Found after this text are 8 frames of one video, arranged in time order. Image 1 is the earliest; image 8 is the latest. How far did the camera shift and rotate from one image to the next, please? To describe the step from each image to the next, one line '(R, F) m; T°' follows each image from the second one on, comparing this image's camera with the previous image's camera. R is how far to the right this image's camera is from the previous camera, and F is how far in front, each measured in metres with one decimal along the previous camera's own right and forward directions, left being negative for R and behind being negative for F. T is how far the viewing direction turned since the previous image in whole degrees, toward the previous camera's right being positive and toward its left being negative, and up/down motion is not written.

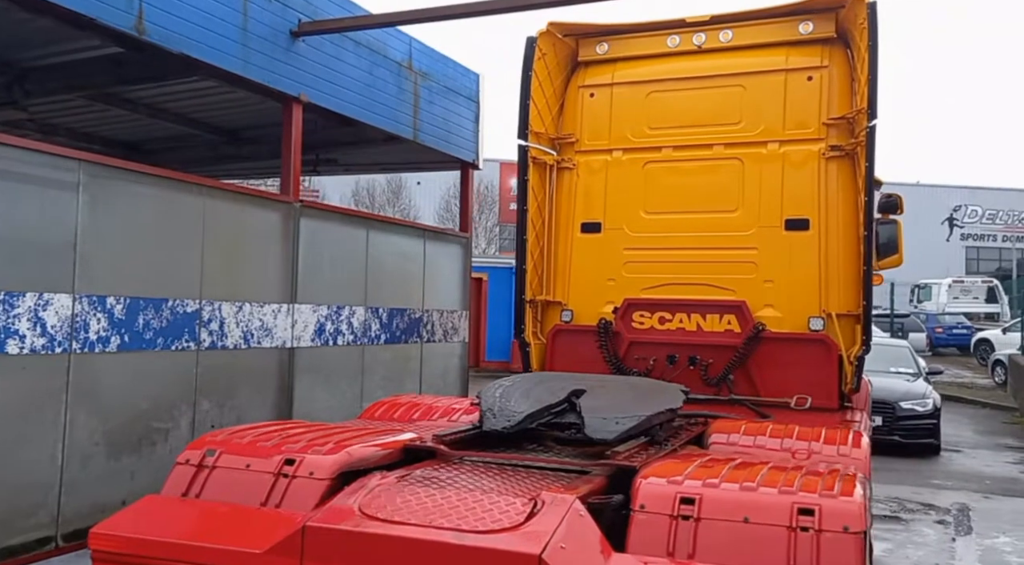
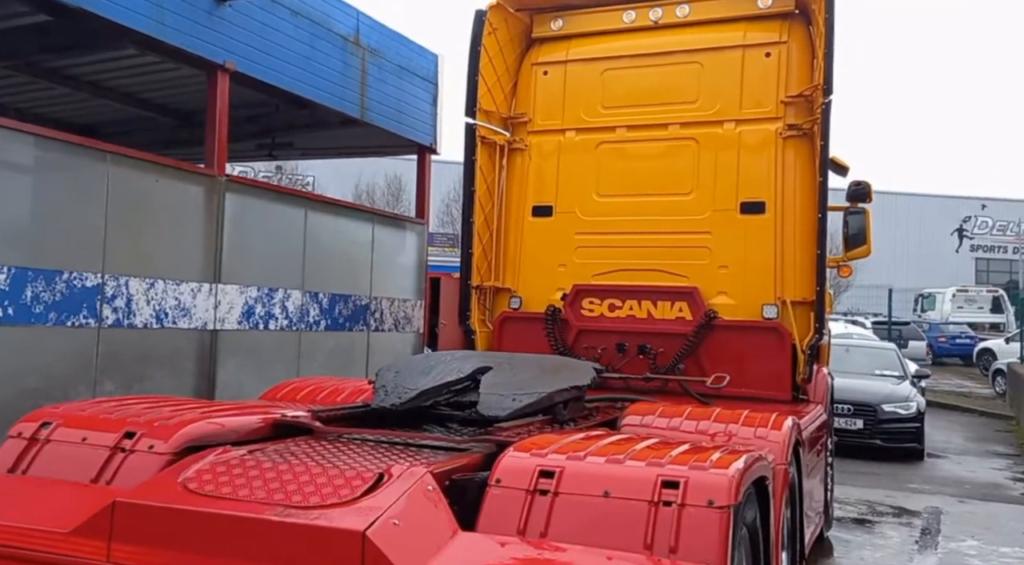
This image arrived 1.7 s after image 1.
(+0.5, +0.3) m; -1°
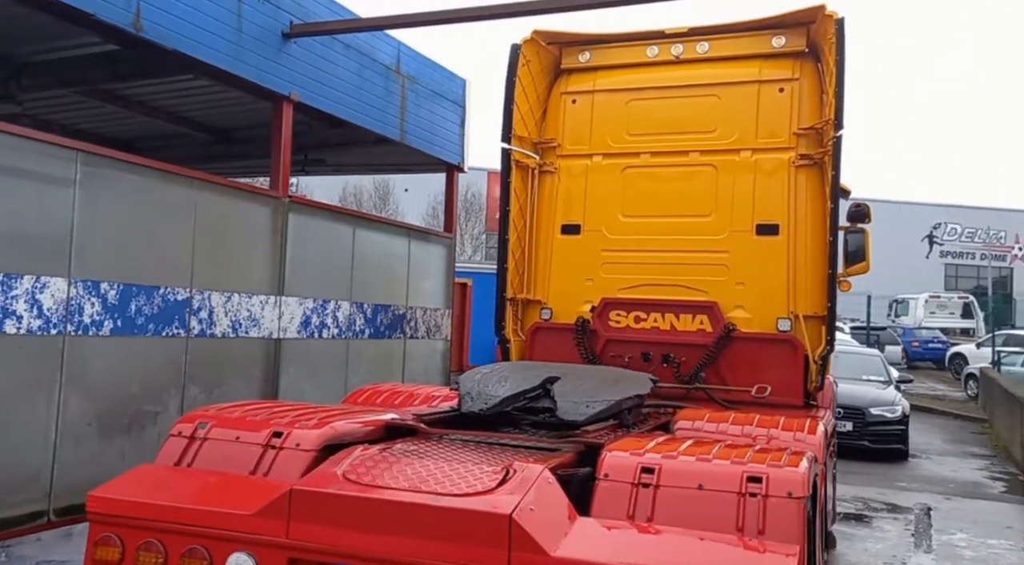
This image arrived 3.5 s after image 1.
(-0.4, -0.5) m; +2°
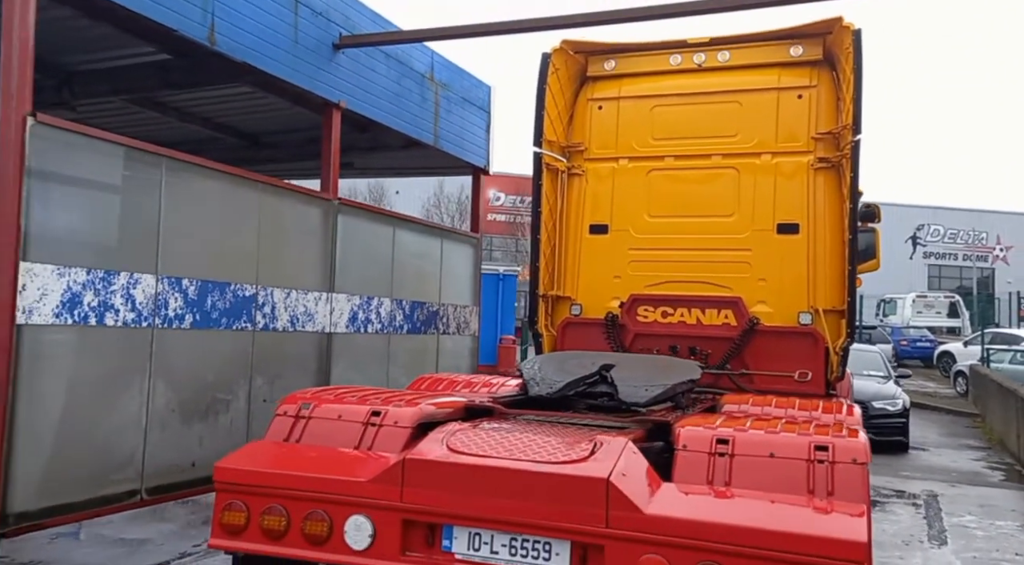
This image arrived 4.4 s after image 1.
(-0.4, -0.3) m; +1°
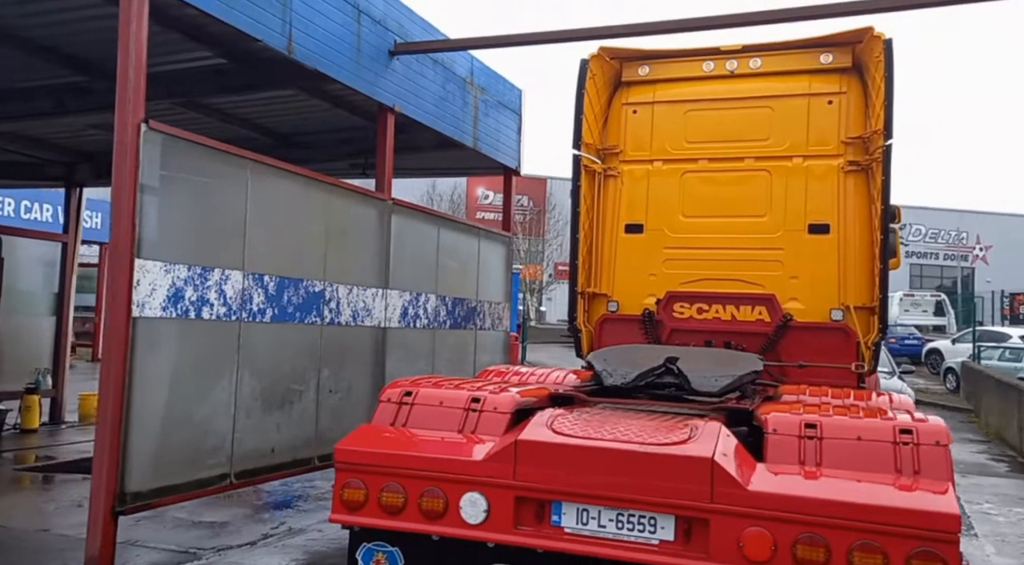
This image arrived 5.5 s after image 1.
(-0.5, -0.3) m; +1°
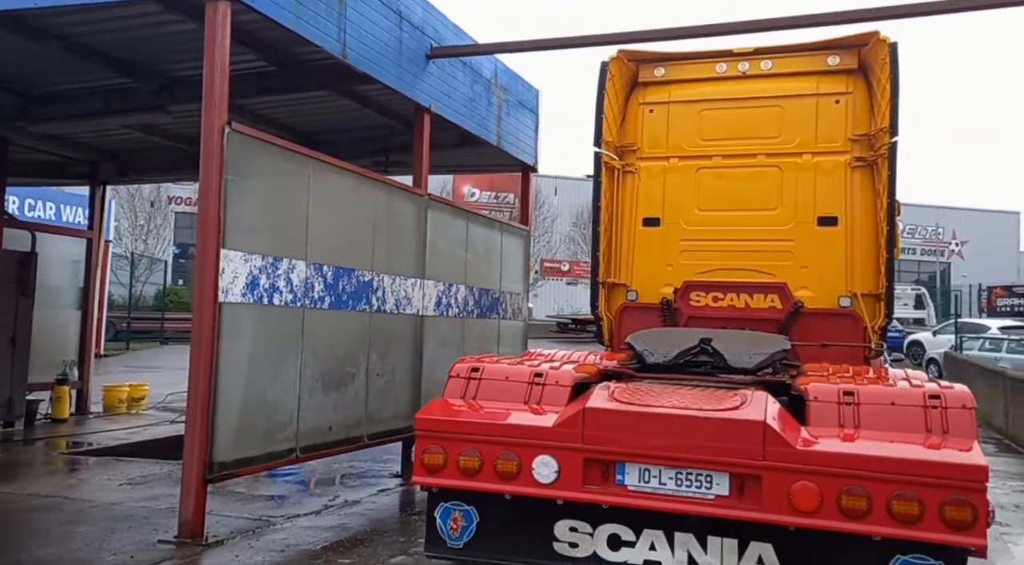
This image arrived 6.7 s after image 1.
(-0.4, -0.4) m; +1°
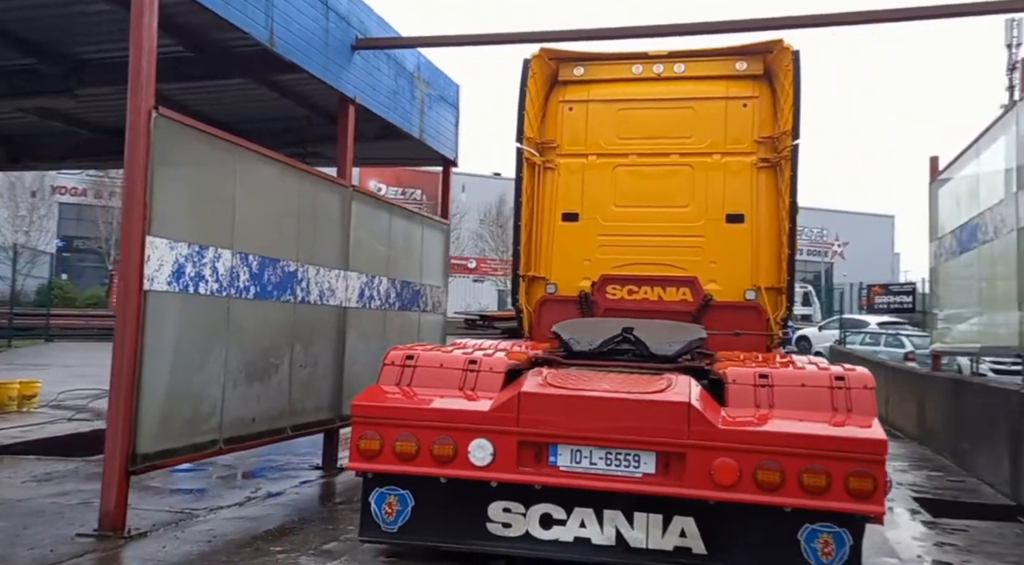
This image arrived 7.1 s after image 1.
(-0.2, -0.1) m; +6°
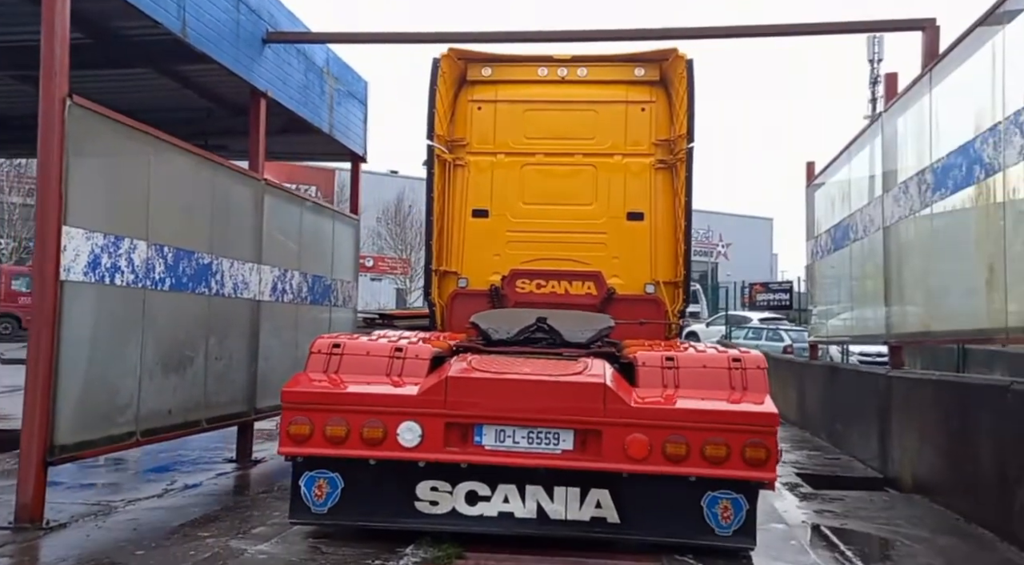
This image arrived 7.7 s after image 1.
(-0.2, -0.2) m; +7°
